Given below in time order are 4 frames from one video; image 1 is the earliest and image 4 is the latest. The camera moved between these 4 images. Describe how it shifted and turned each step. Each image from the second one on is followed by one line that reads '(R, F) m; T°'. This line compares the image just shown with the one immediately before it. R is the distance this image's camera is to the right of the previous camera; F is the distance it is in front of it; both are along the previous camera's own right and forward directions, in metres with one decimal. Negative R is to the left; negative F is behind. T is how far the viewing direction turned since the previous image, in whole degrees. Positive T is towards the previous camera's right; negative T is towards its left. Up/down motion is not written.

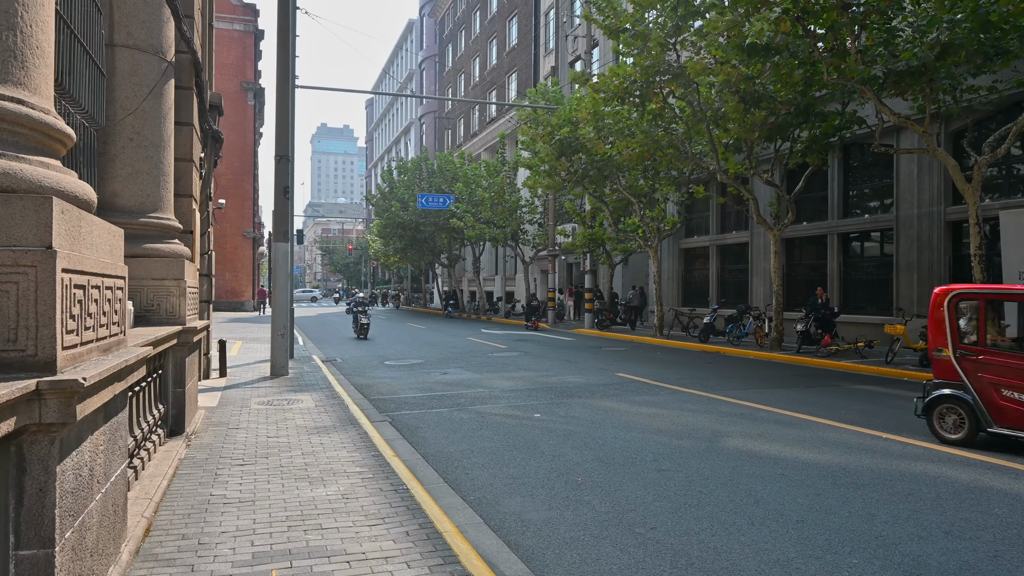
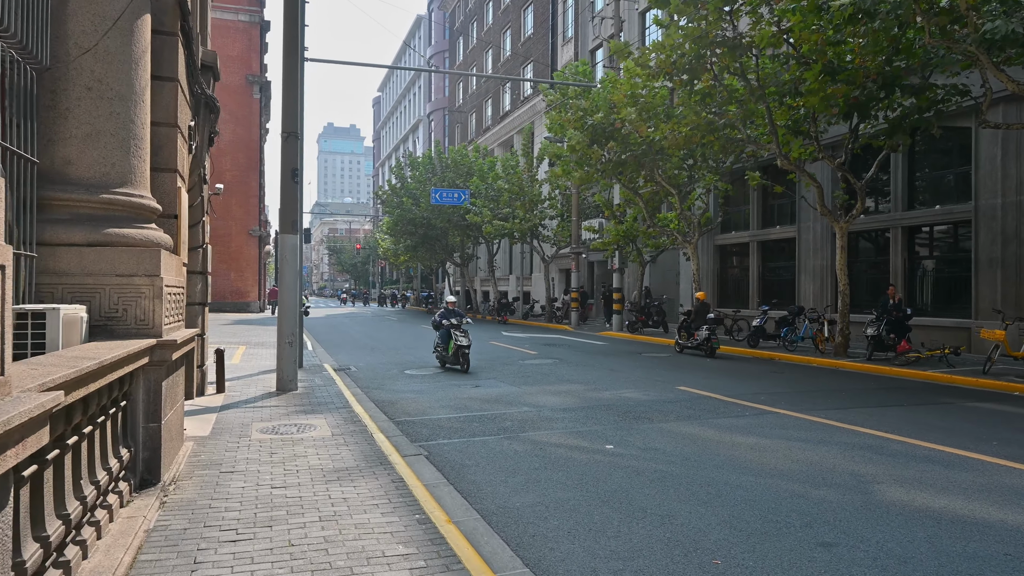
(-0.6, +1.8) m; 0°
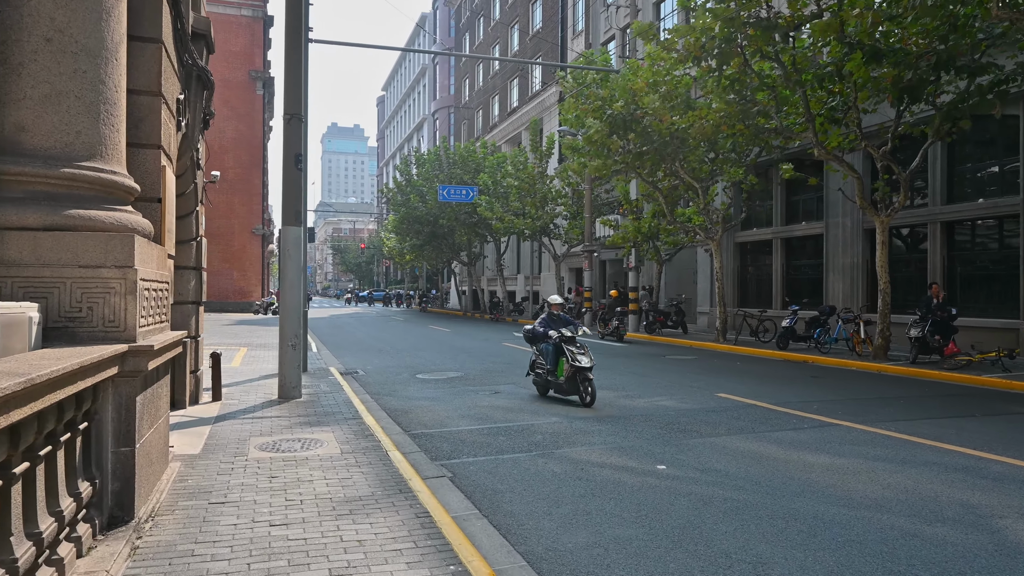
(-0.3, +1.0) m; 0°
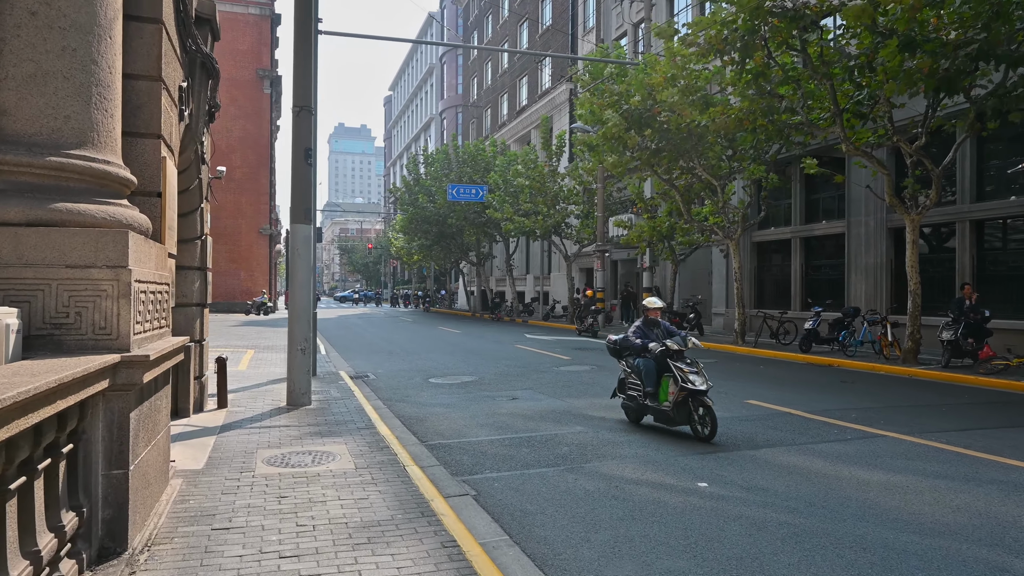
(-0.2, +0.5) m; -1°
